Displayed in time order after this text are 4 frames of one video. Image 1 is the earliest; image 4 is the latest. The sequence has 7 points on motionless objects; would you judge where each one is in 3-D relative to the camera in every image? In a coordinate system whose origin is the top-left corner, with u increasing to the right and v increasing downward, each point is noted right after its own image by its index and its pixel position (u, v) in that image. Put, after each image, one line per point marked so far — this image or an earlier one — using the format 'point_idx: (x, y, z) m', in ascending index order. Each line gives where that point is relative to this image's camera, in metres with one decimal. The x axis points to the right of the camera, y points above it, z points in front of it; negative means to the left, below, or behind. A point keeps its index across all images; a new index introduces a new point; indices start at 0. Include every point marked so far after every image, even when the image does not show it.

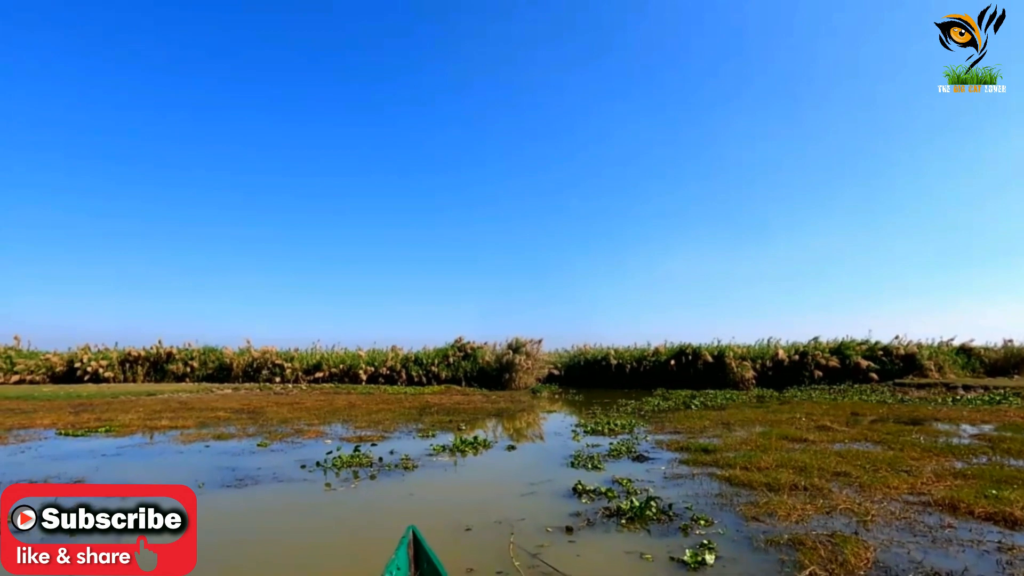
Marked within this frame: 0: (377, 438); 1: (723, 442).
0: (-2.4, -2.7, +10.0) m
1: (+3.5, -2.6, +9.2) m
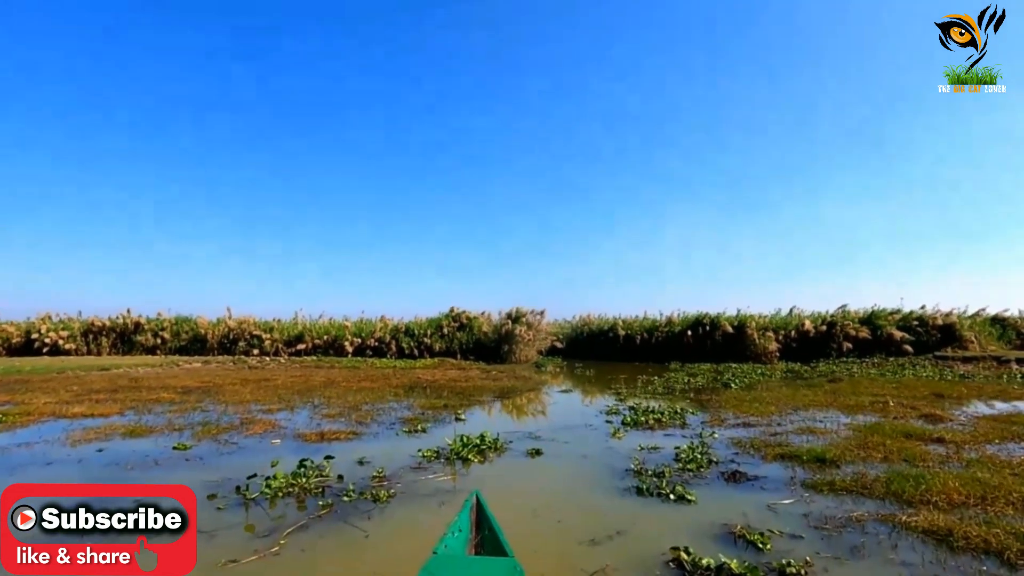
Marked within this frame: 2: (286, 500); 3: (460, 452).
0: (-2.2, -2.0, +7.3) m
1: (+3.8, -1.9, +6.5) m
2: (-2.0, -1.8, +4.8) m
3: (-0.6, -1.8, +6.1) m
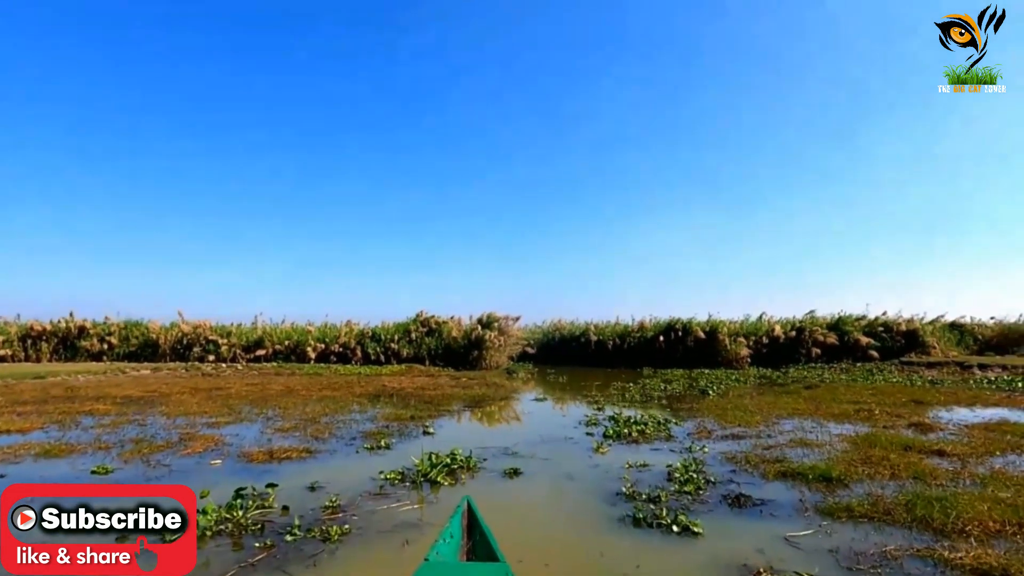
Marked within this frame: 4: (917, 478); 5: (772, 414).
0: (-2.5, -2.0, +6.4) m
1: (+3.5, -1.9, +6.1) m
2: (-2.1, -1.8, +4.0) m
3: (-0.8, -1.8, +5.3) m
4: (+3.8, -1.8, +5.2) m
5: (+4.7, -2.3, +10.0) m
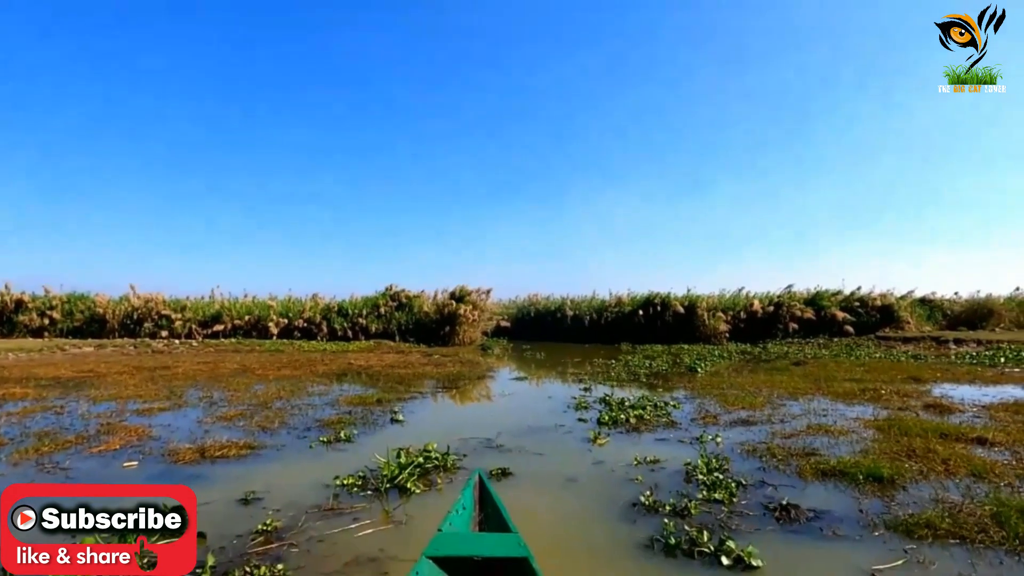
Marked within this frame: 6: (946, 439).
0: (-2.6, -1.6, +5.3) m
1: (+3.4, -1.5, +5.2) m
2: (-2.2, -1.6, +2.9) m
3: (-0.9, -1.5, +4.3) m
4: (+3.7, -1.5, +4.4) m
5: (+4.4, -1.8, +9.3) m
6: (+4.5, -1.6, +5.8) m
